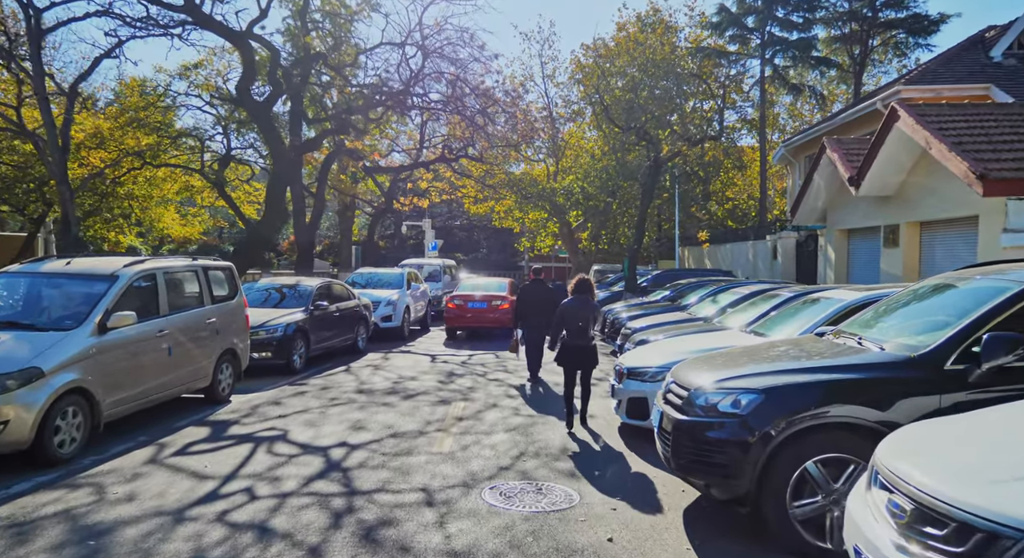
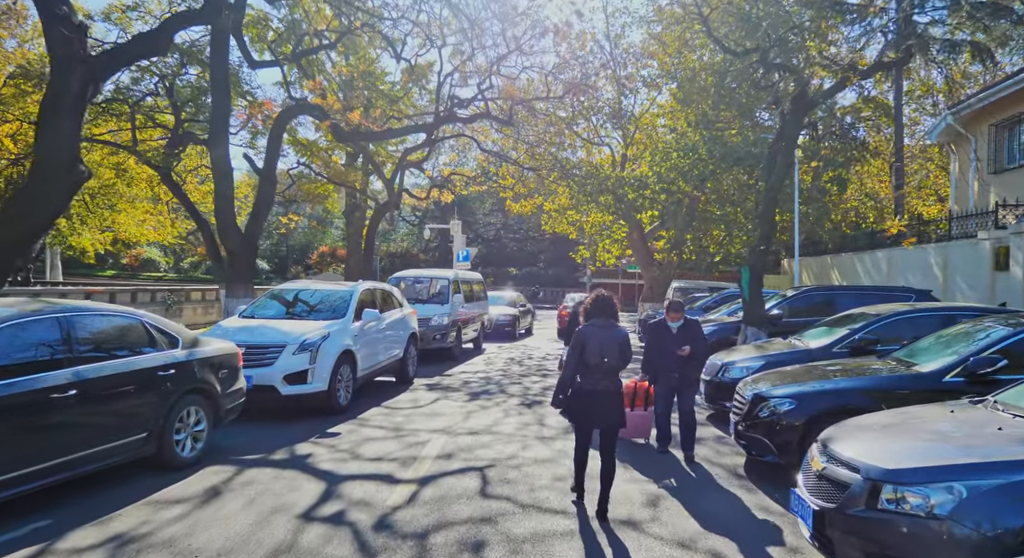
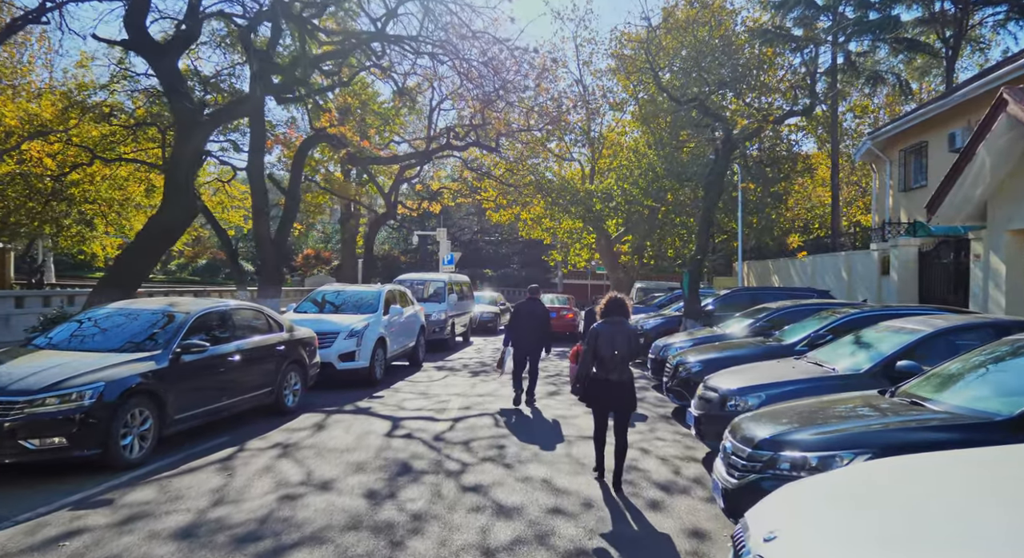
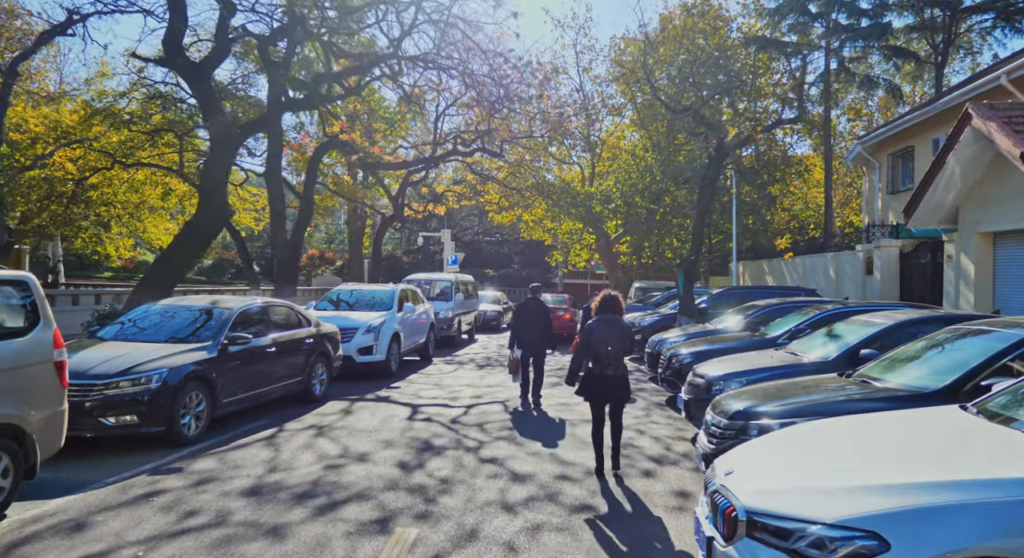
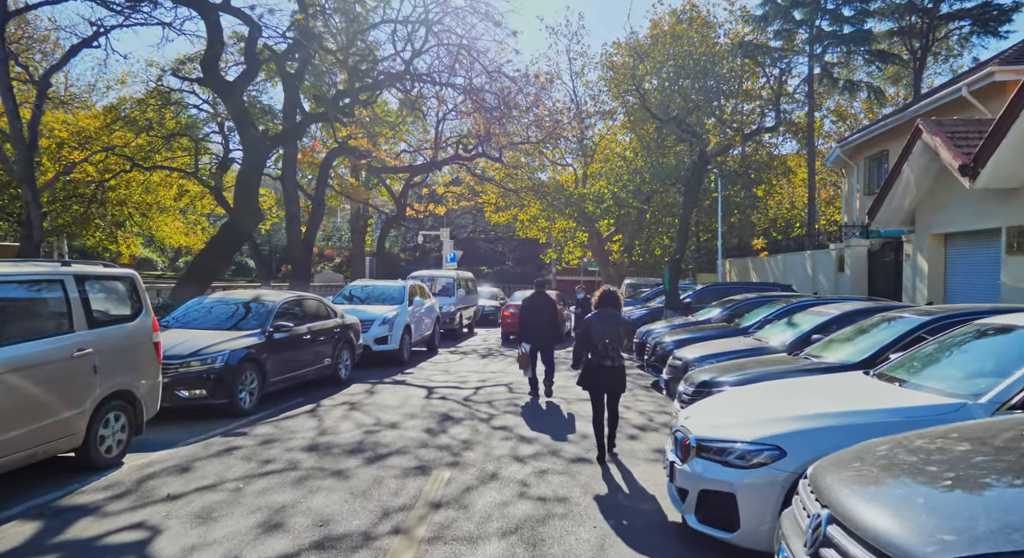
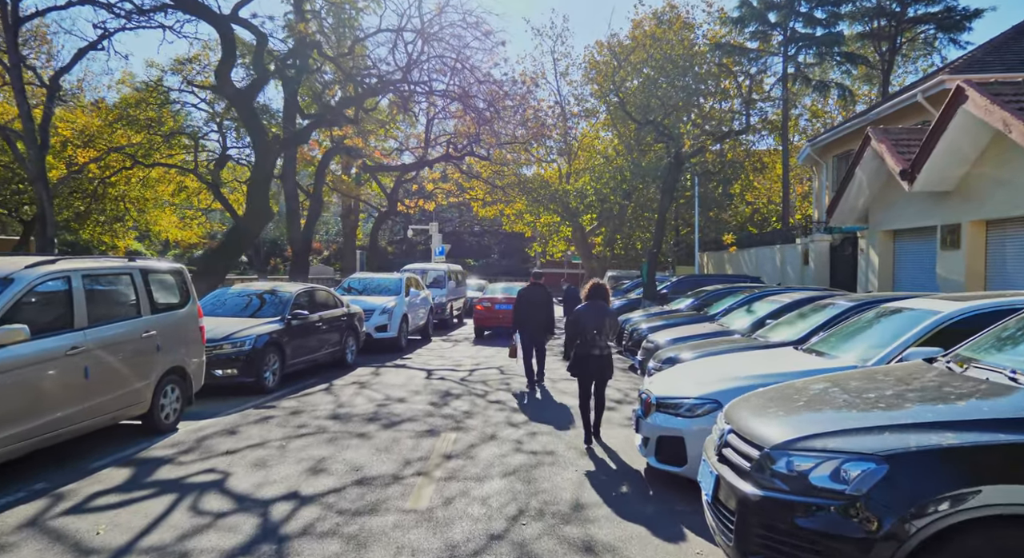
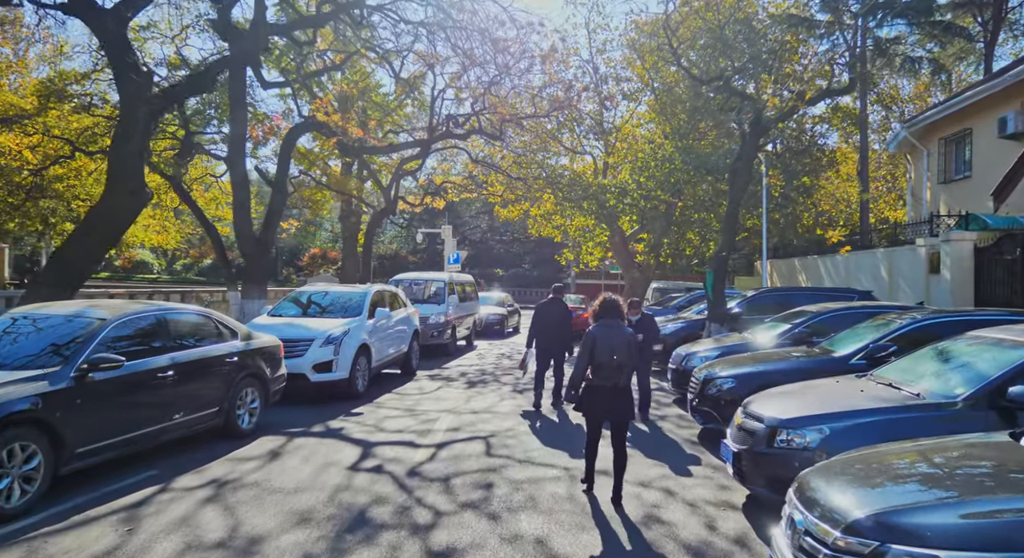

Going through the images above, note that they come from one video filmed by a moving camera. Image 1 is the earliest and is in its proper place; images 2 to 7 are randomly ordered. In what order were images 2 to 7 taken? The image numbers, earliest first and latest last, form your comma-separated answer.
6, 5, 4, 3, 7, 2
